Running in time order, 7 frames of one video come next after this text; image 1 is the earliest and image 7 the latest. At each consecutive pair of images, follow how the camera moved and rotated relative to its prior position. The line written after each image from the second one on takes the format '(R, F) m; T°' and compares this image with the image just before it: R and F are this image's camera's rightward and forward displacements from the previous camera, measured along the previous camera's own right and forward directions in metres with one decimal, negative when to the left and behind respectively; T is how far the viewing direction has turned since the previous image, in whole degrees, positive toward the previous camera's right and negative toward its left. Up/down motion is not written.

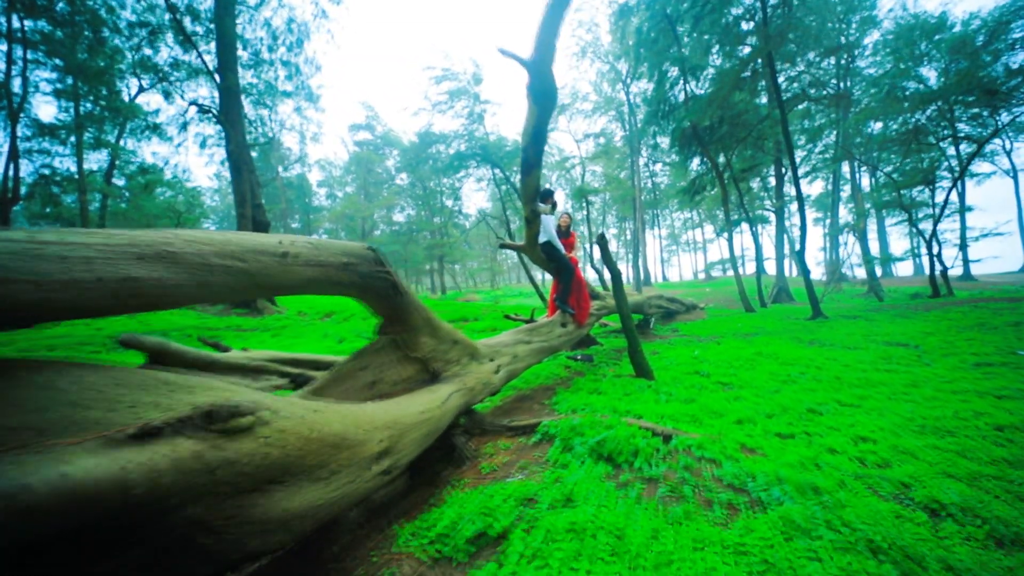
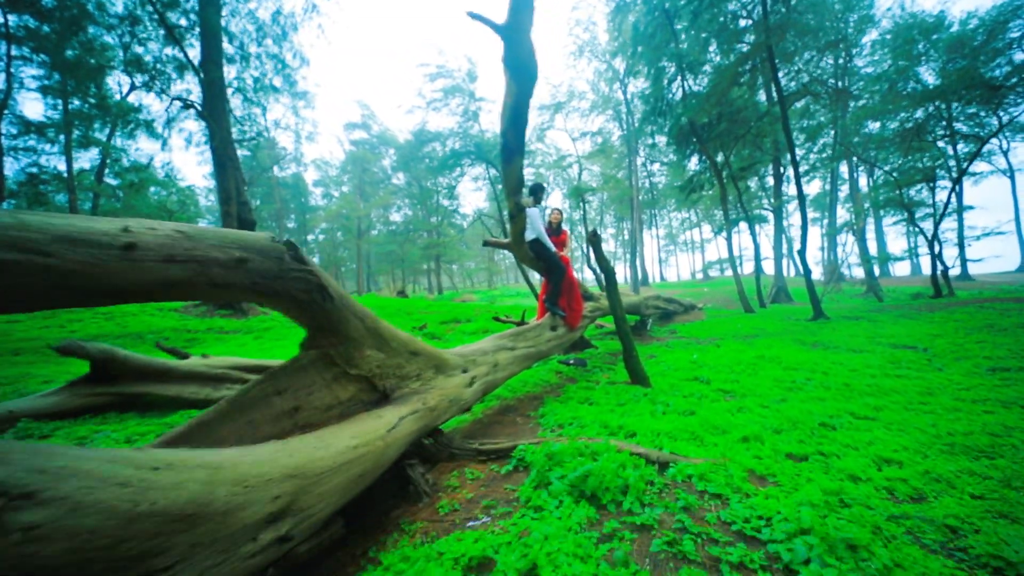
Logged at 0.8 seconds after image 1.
(+0.1, +0.3) m; 0°
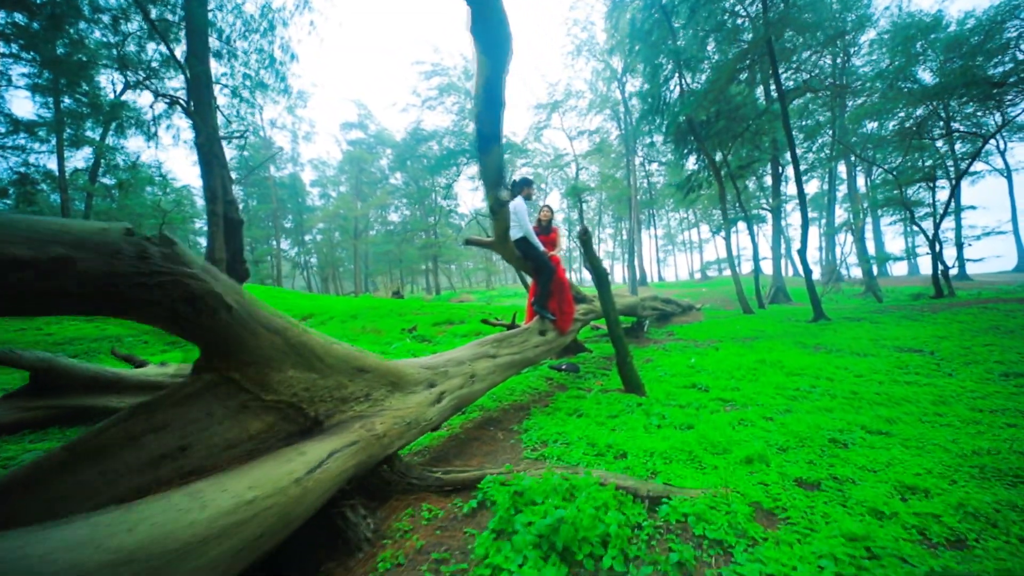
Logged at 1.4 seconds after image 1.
(+0.1, +0.3) m; 0°
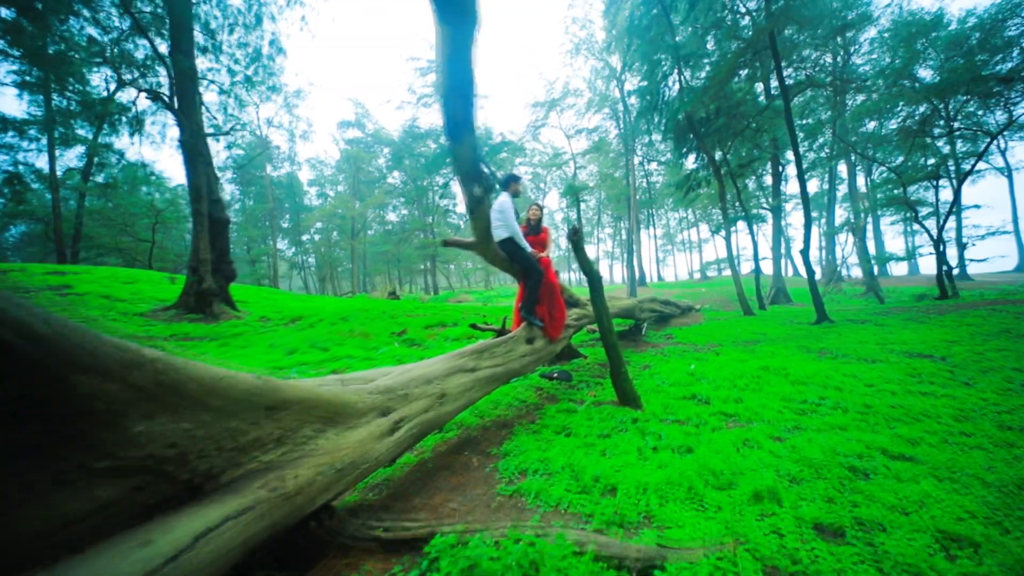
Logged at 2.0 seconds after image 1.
(+0.2, +0.4) m; 0°
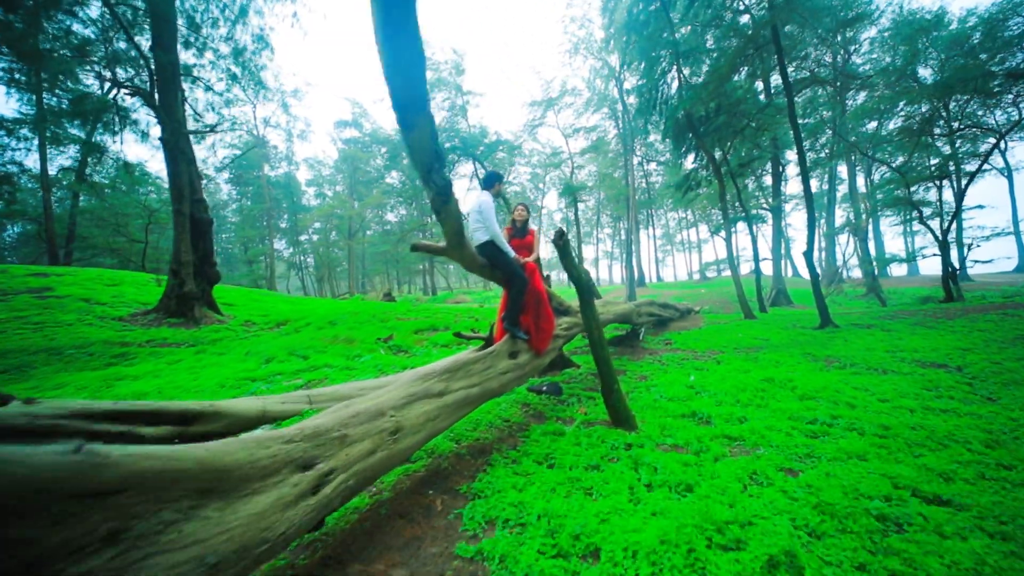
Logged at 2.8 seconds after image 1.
(+0.2, +0.4) m; 0°
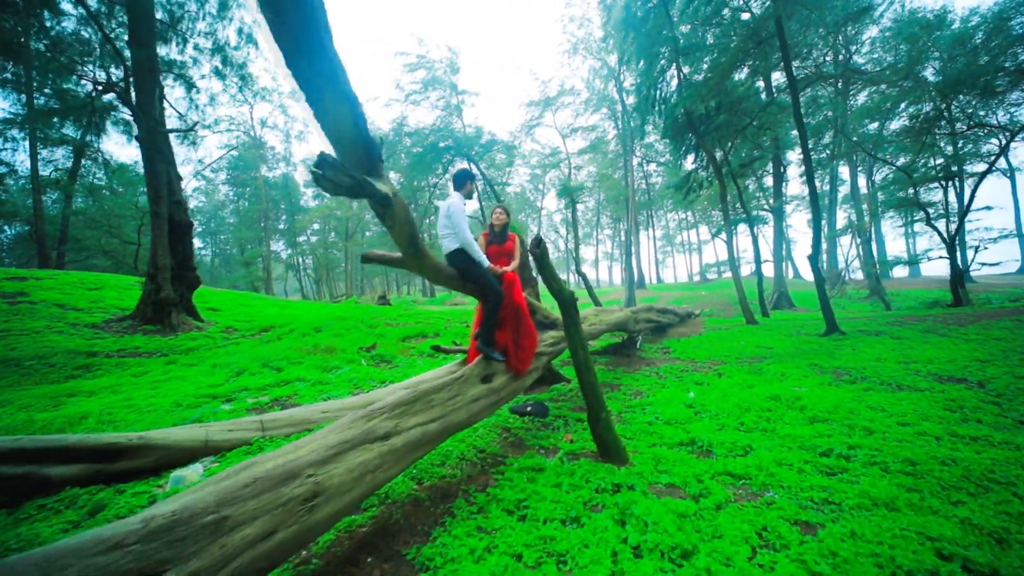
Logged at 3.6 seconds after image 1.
(+0.2, +0.5) m; 0°
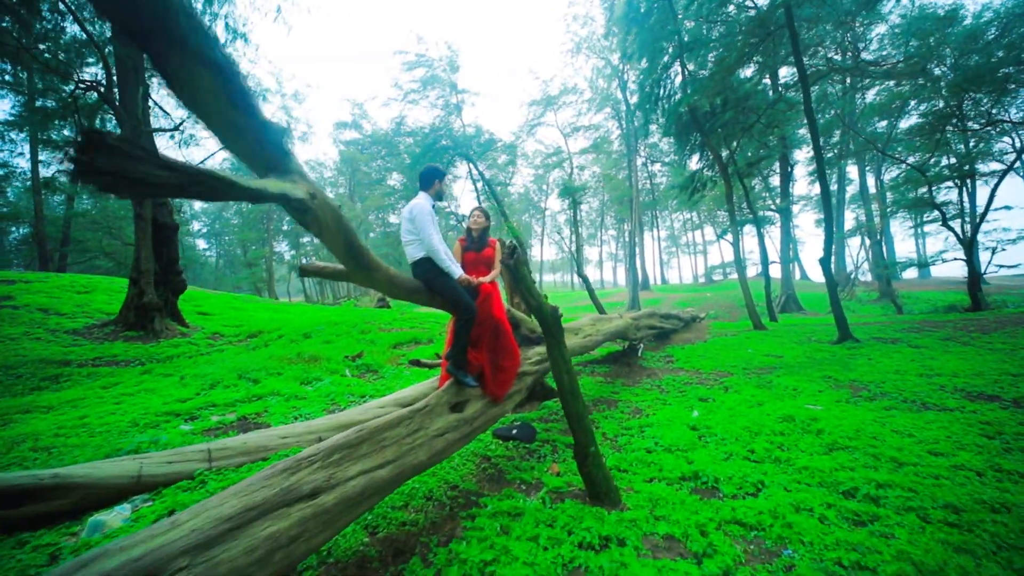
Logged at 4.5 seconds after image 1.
(+0.2, +0.5) m; -1°
